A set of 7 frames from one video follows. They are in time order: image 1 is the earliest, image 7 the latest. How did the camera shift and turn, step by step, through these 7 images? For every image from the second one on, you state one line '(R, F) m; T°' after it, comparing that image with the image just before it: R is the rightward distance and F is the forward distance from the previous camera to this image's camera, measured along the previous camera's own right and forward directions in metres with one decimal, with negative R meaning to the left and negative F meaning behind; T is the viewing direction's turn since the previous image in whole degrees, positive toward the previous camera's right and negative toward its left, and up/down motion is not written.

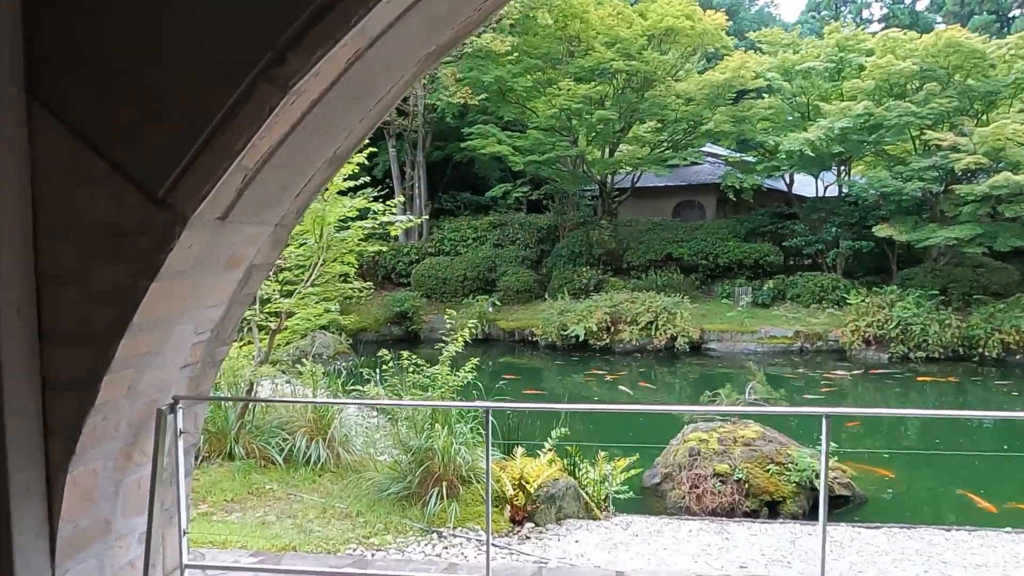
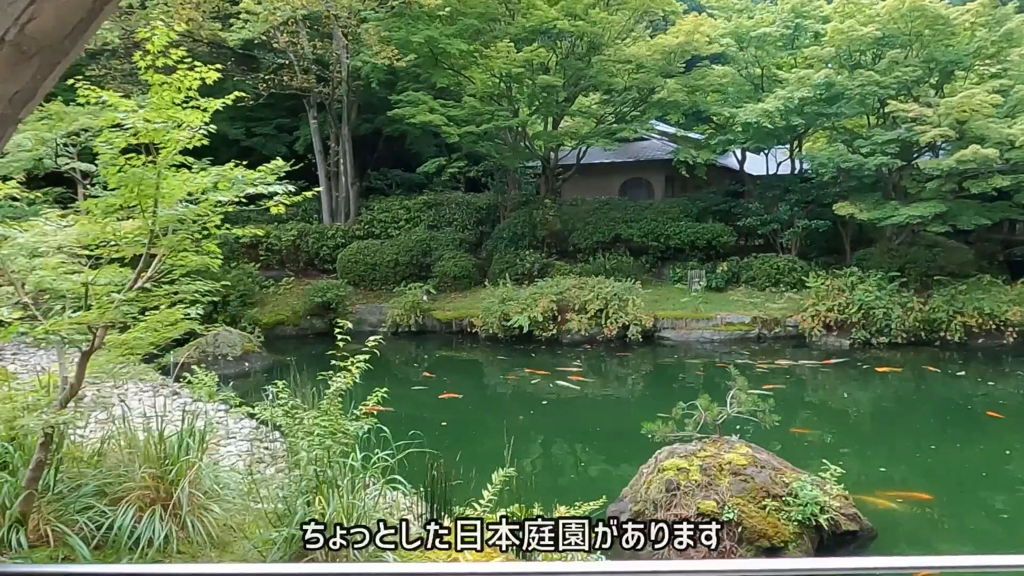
(+0.1, +1.0) m; +5°
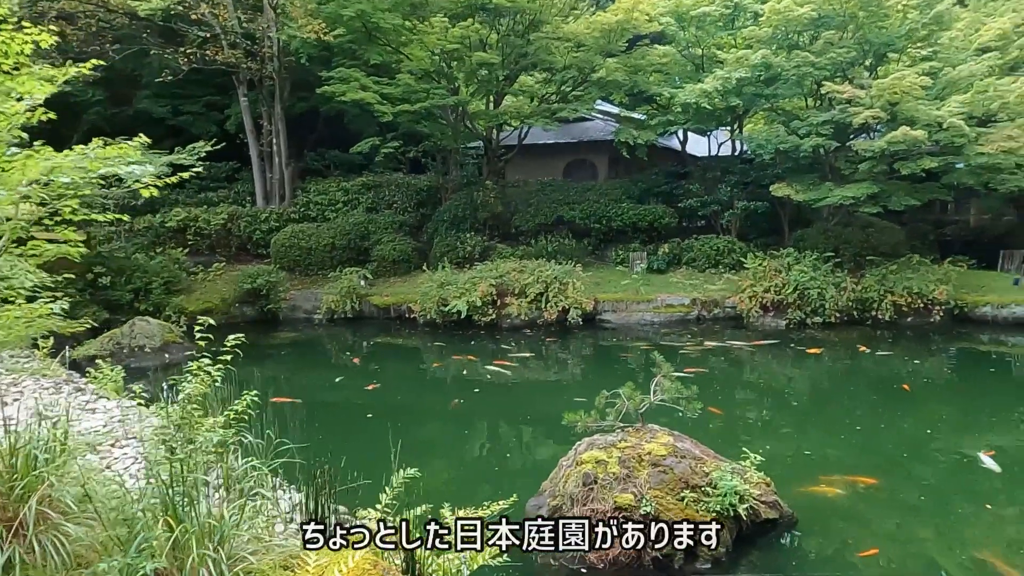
(+0.2, +0.2) m; +4°
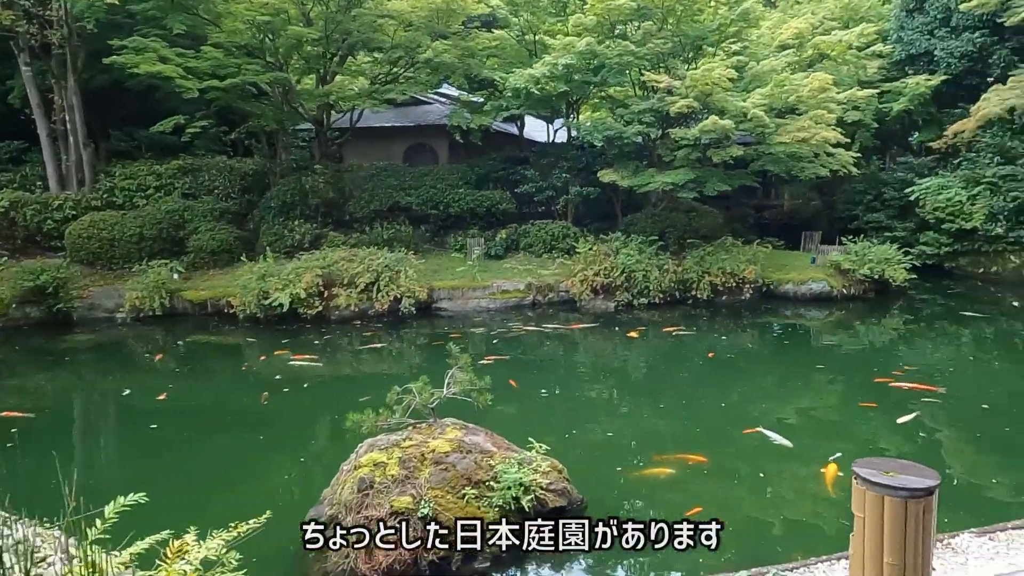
(+0.5, +0.2) m; +11°
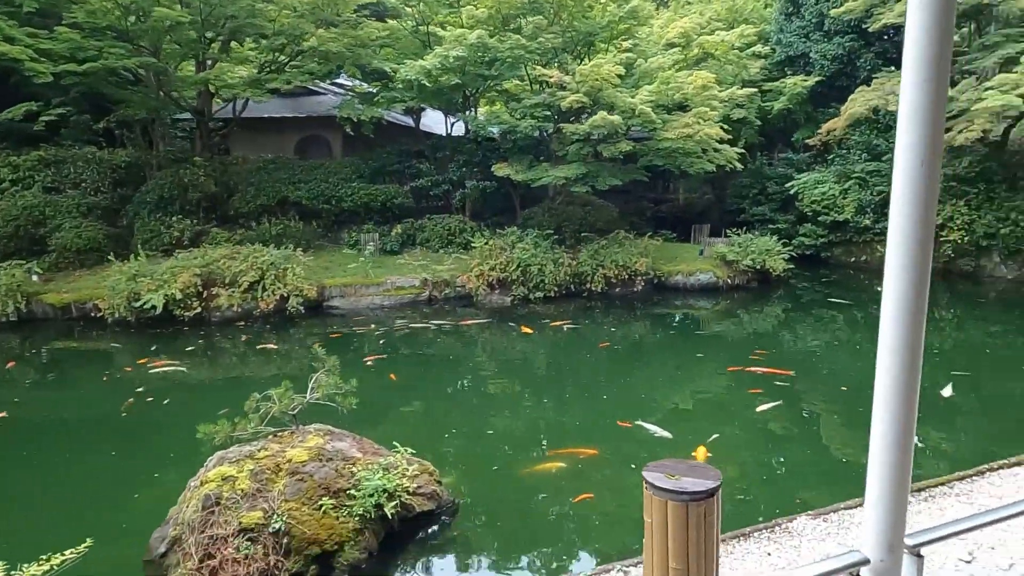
(+0.3, +0.1) m; +7°
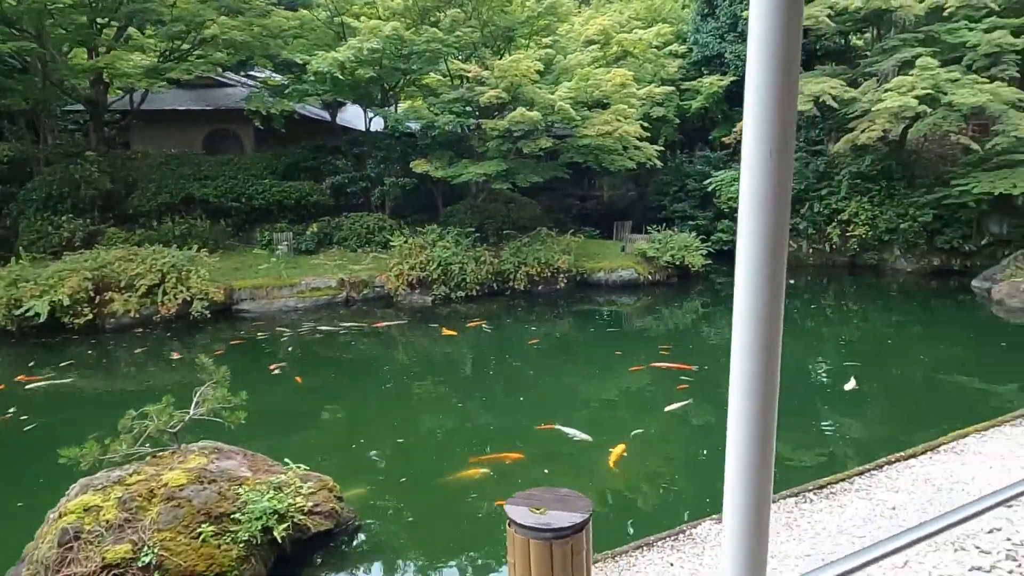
(+0.1, +0.1) m; +6°
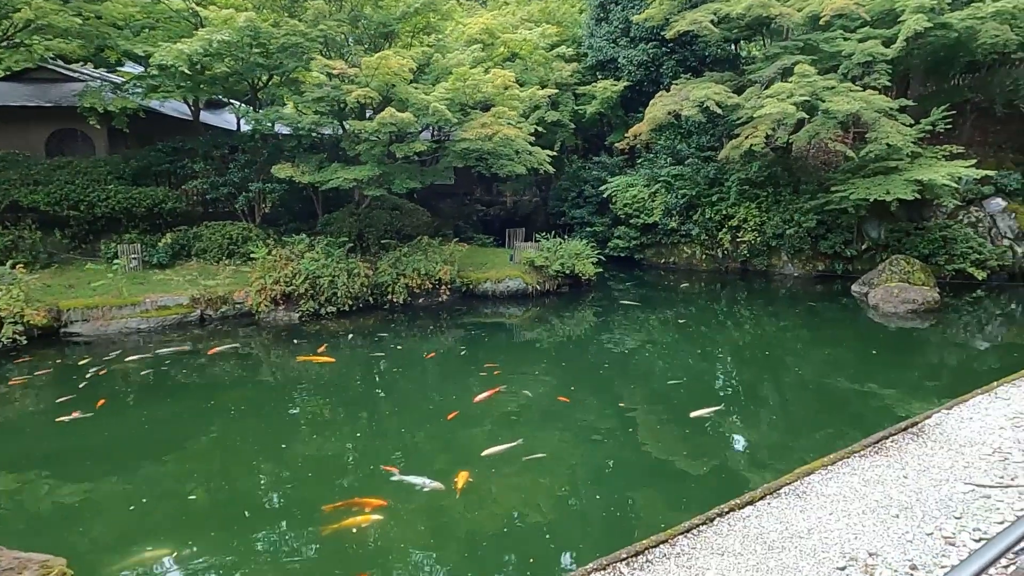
(+0.6, +0.5) m; +7°
